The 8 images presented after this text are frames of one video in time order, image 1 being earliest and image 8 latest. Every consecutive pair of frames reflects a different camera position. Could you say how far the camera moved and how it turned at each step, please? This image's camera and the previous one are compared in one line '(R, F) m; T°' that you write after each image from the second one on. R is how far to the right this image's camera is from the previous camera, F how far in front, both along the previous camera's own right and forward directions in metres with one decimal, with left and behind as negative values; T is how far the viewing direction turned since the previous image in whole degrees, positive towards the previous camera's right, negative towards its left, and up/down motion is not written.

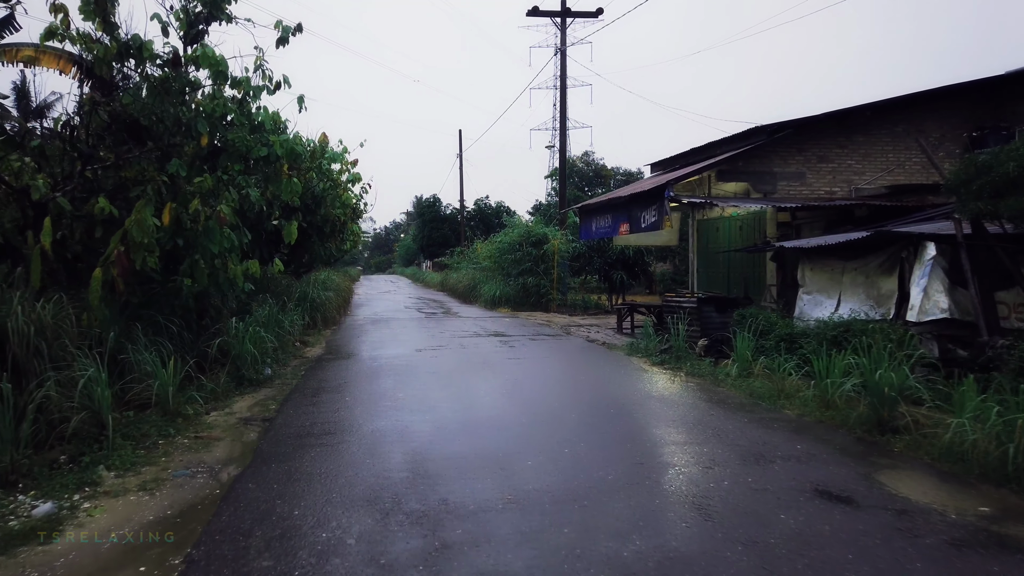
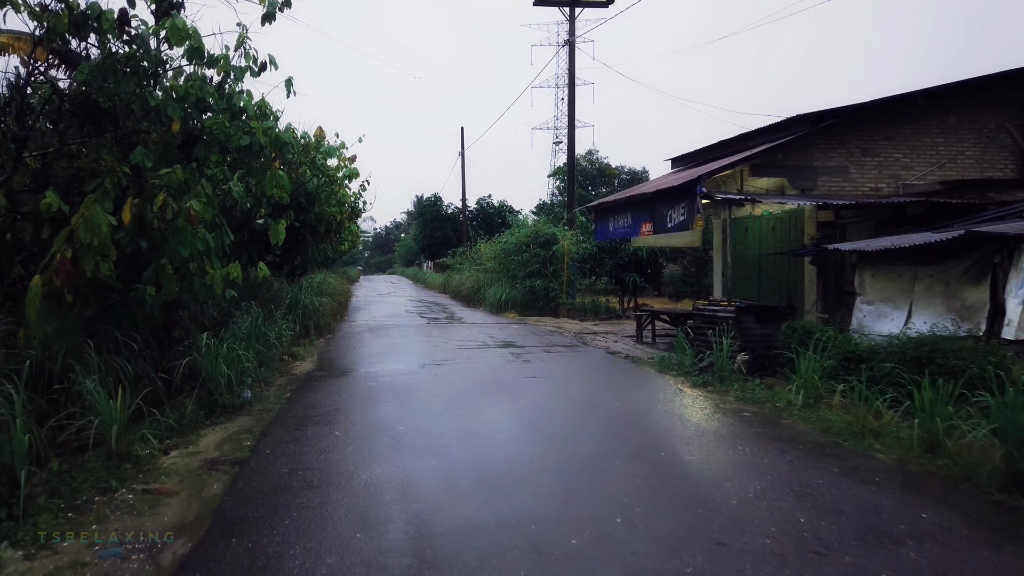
(-0.2, +1.3) m; 0°
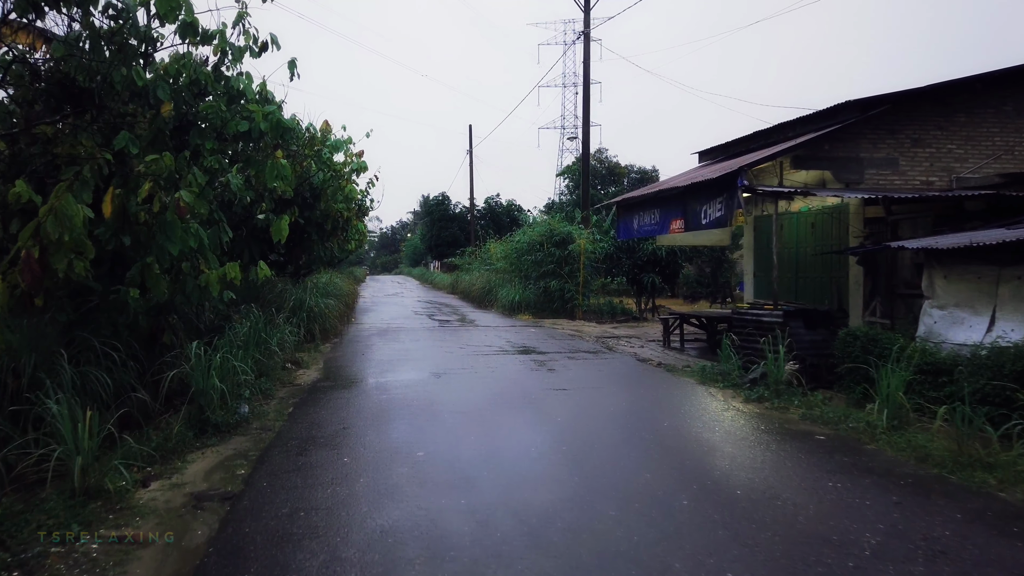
(-0.2, +0.9) m; 0°
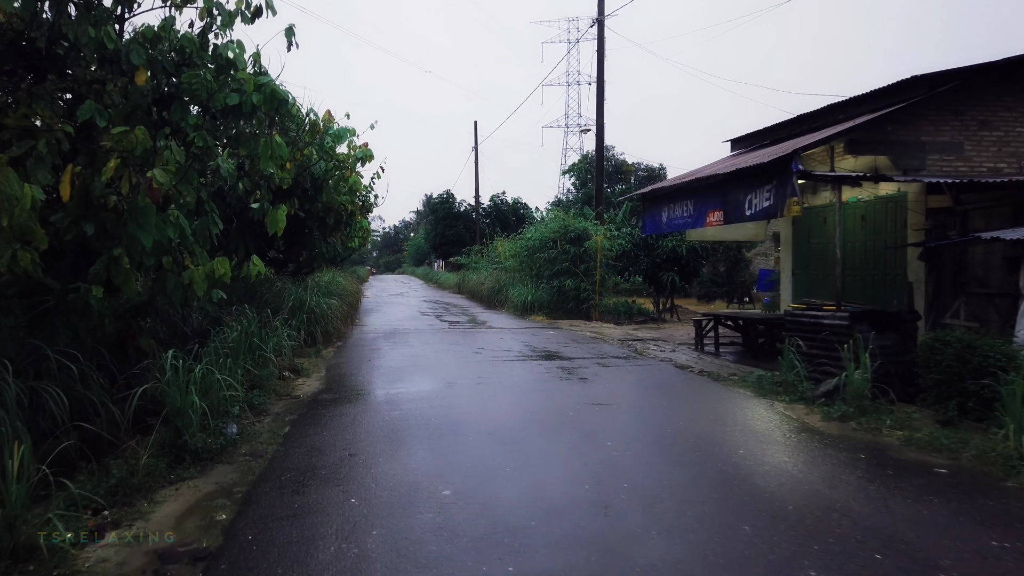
(-0.3, +1.1) m; 0°
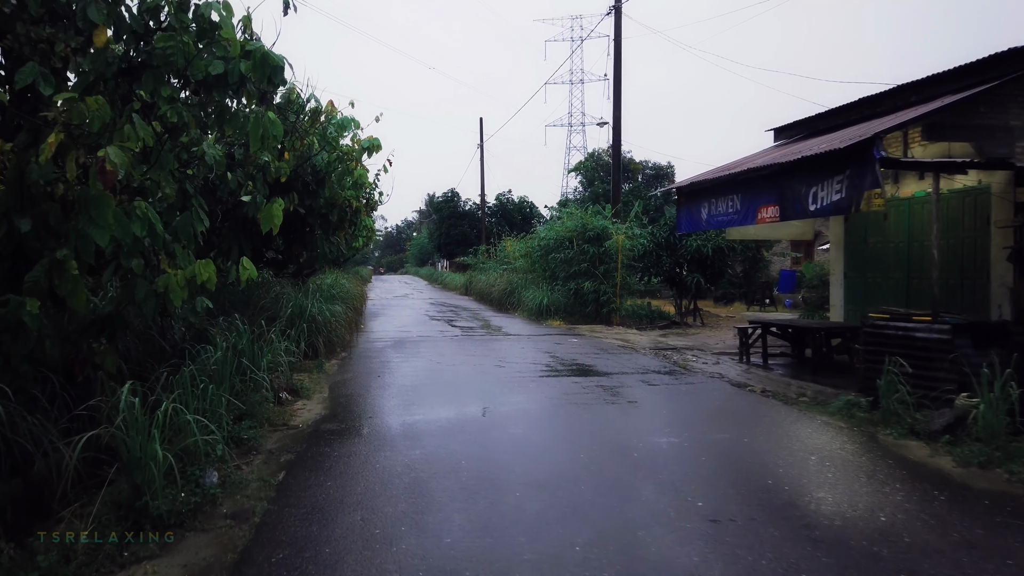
(-0.3, +1.2) m; 0°
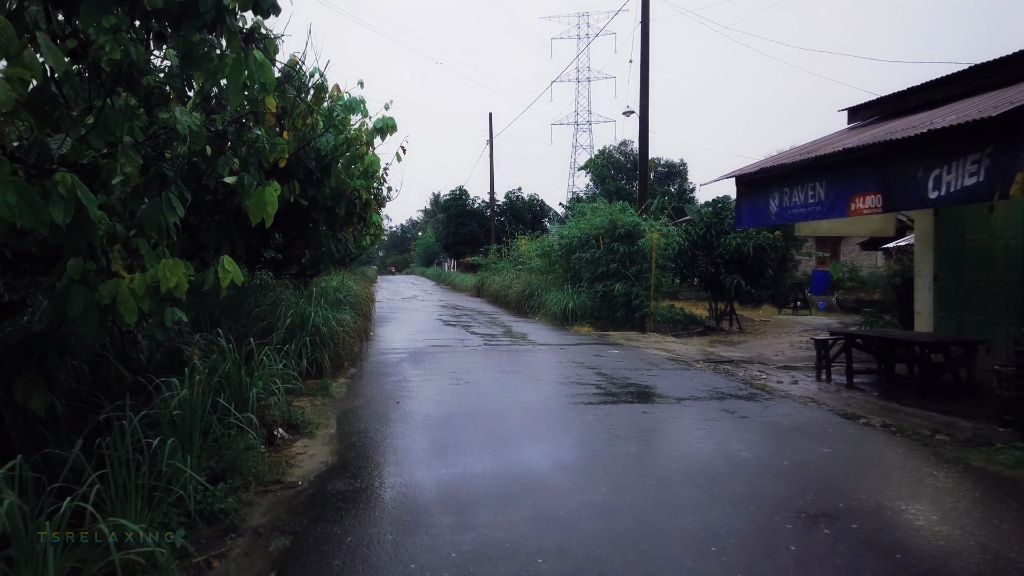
(-0.4, +1.6) m; 0°
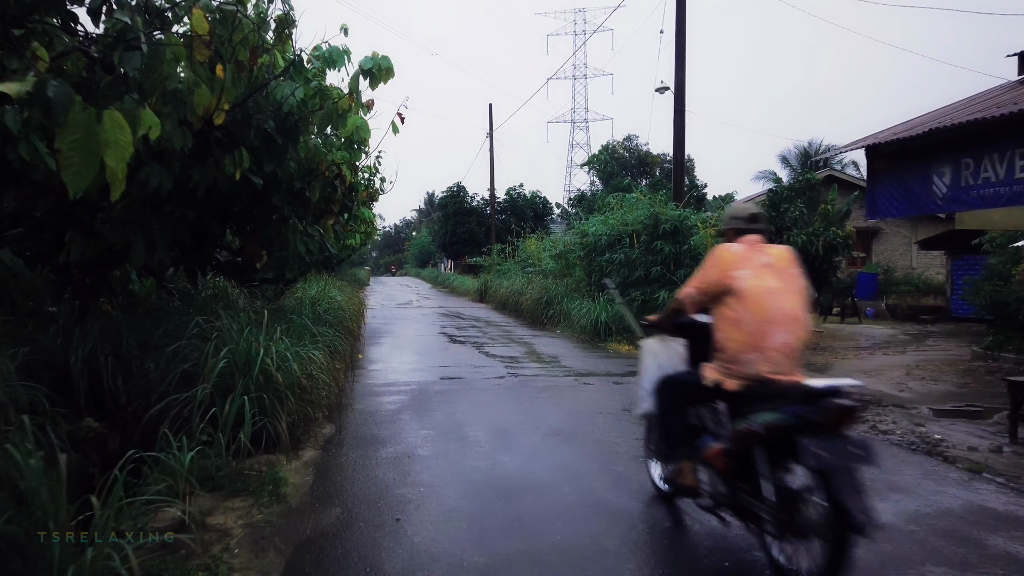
(-0.5, +3.0) m; +1°
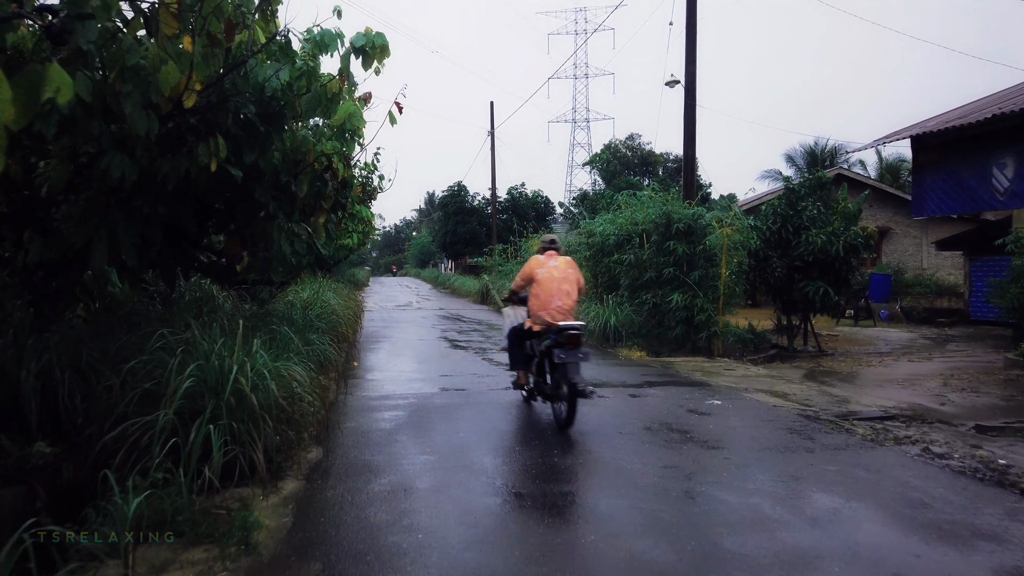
(-0.1, +0.7) m; 0°
